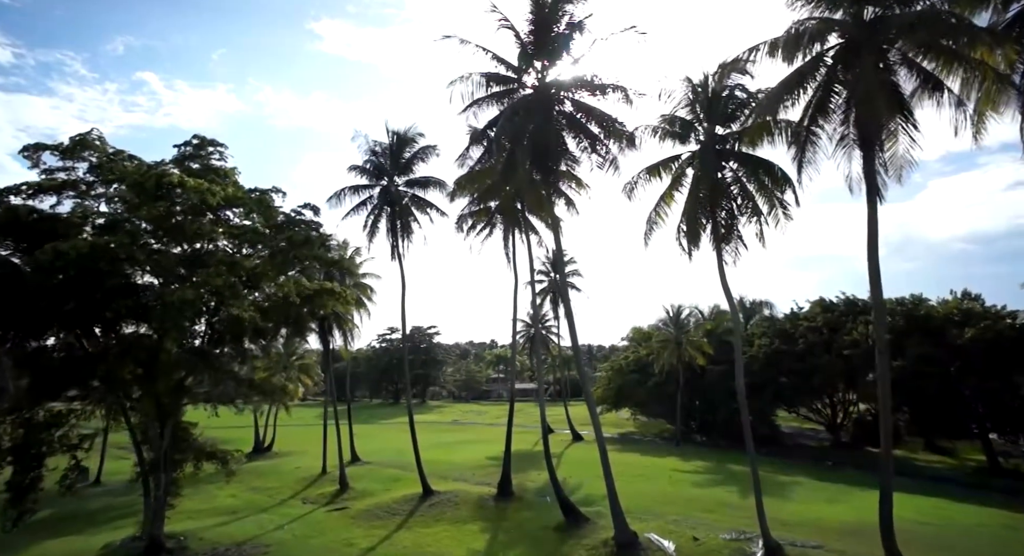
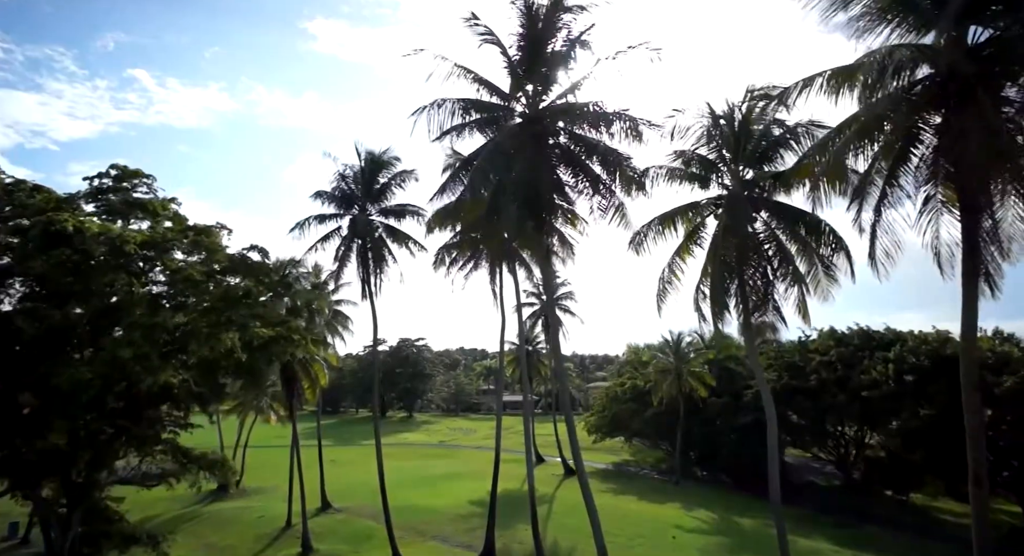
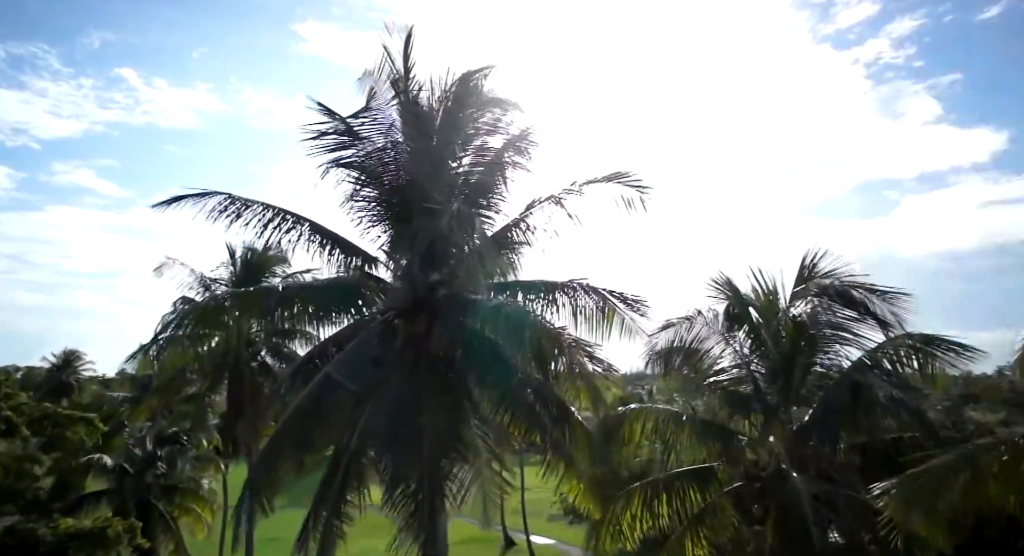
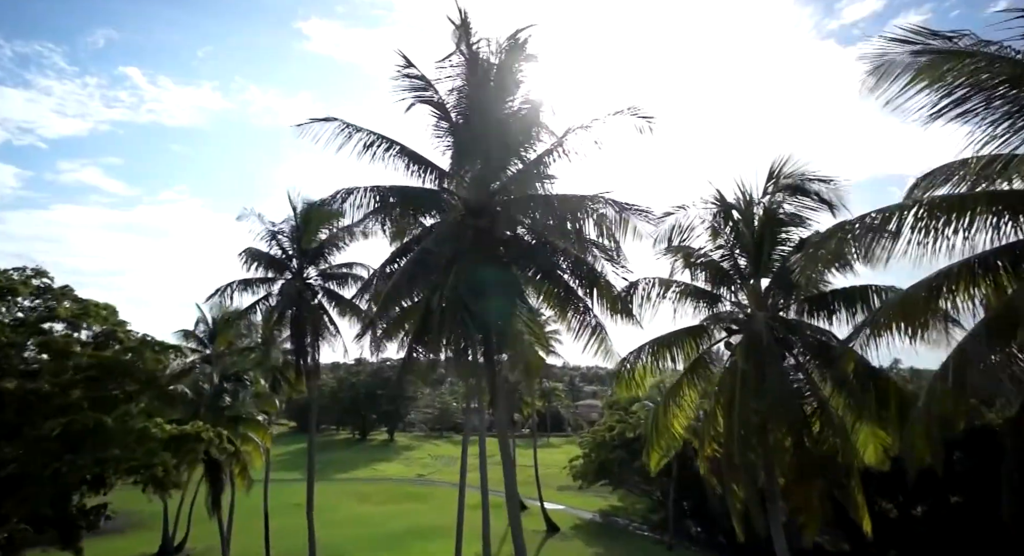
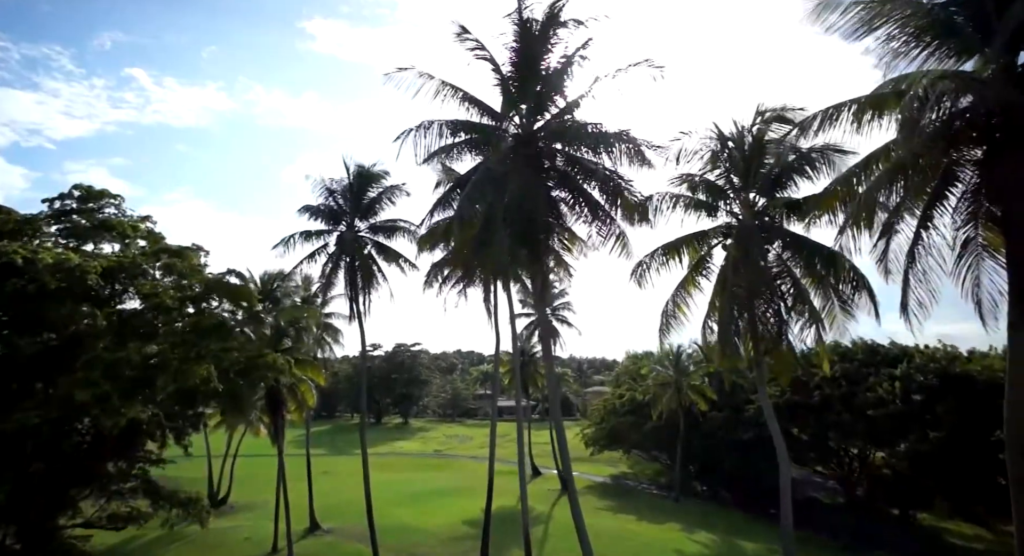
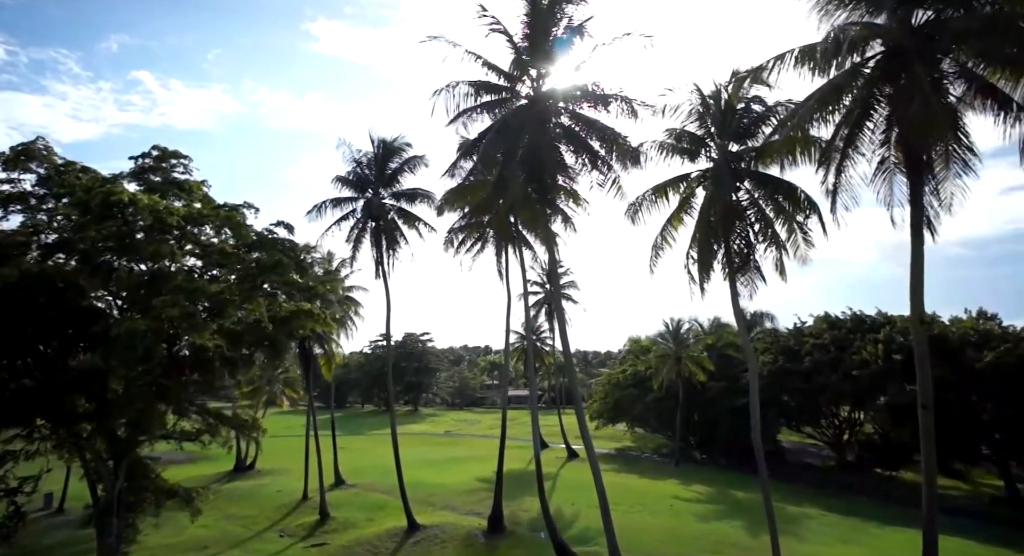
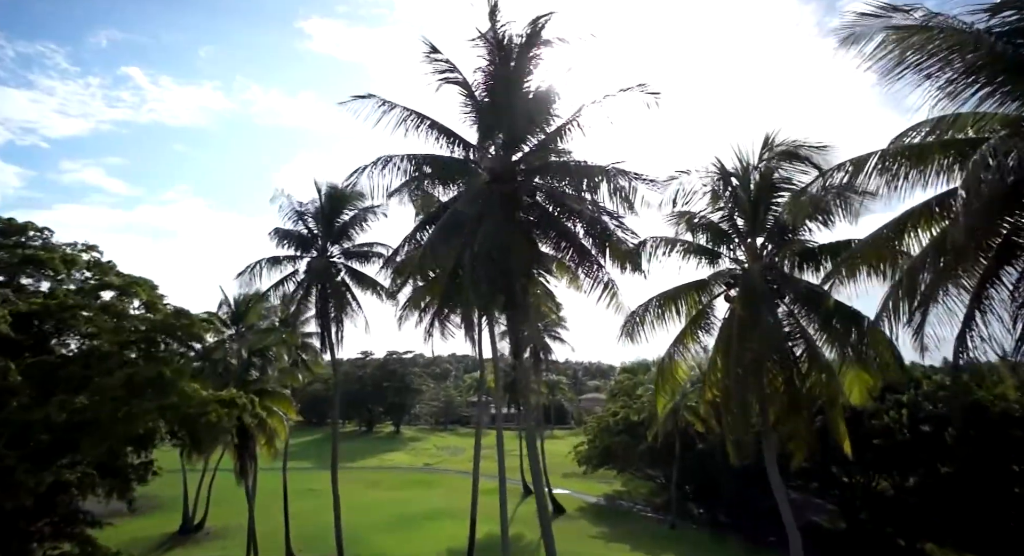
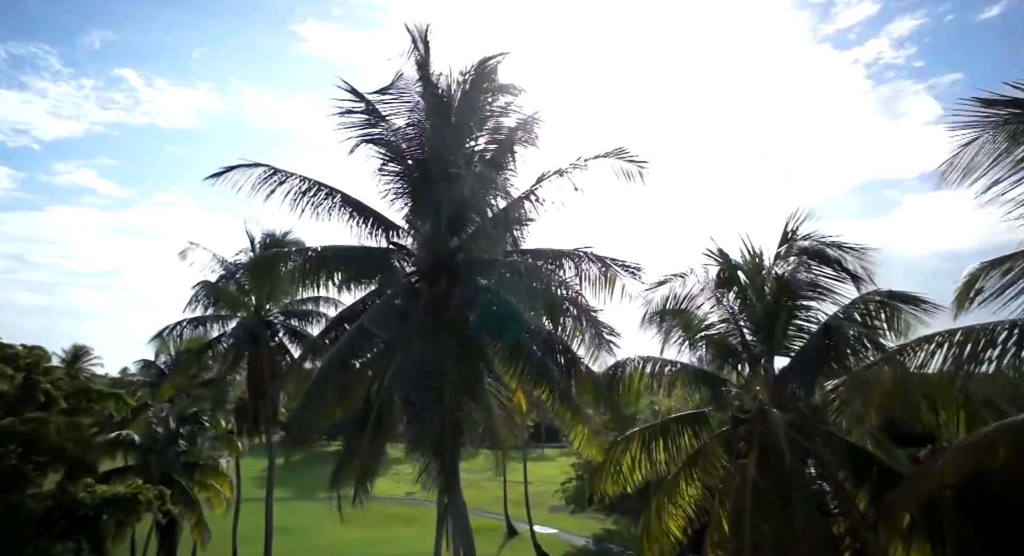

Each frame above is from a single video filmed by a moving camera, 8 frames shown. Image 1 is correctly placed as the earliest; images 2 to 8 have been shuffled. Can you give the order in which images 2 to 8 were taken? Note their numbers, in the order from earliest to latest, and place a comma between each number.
6, 2, 5, 7, 4, 8, 3
